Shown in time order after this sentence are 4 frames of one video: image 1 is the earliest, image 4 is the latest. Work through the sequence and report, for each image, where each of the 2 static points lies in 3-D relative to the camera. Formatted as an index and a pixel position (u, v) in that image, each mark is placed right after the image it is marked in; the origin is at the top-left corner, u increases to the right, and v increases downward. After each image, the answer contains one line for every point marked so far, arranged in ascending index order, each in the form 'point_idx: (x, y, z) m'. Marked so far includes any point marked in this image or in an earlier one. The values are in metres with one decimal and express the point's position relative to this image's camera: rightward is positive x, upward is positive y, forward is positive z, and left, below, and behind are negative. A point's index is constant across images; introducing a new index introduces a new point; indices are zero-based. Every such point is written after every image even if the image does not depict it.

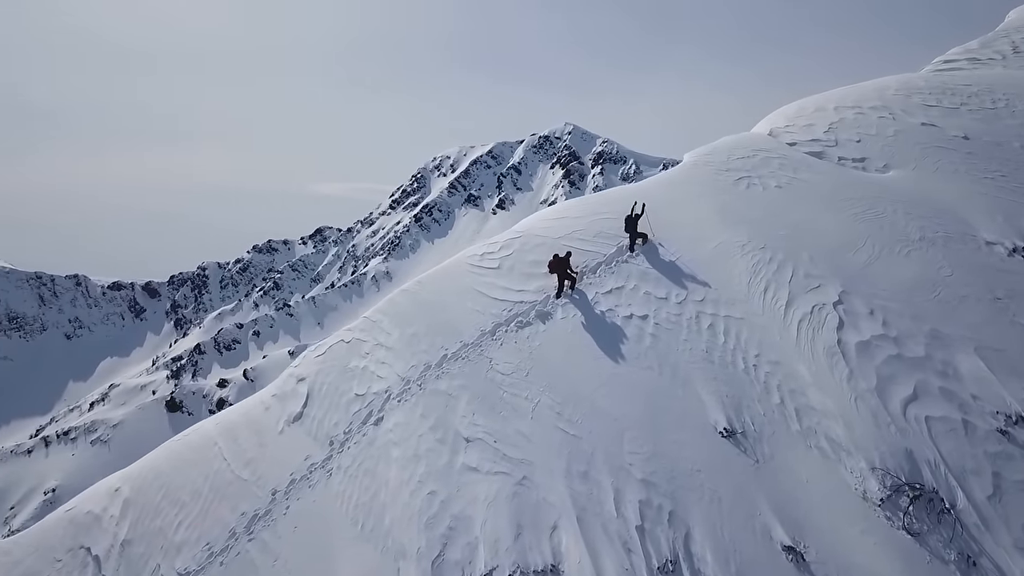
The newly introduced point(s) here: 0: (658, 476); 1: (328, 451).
0: (+4.5, -5.8, +16.7) m
1: (-6.4, -5.7, +18.9) m
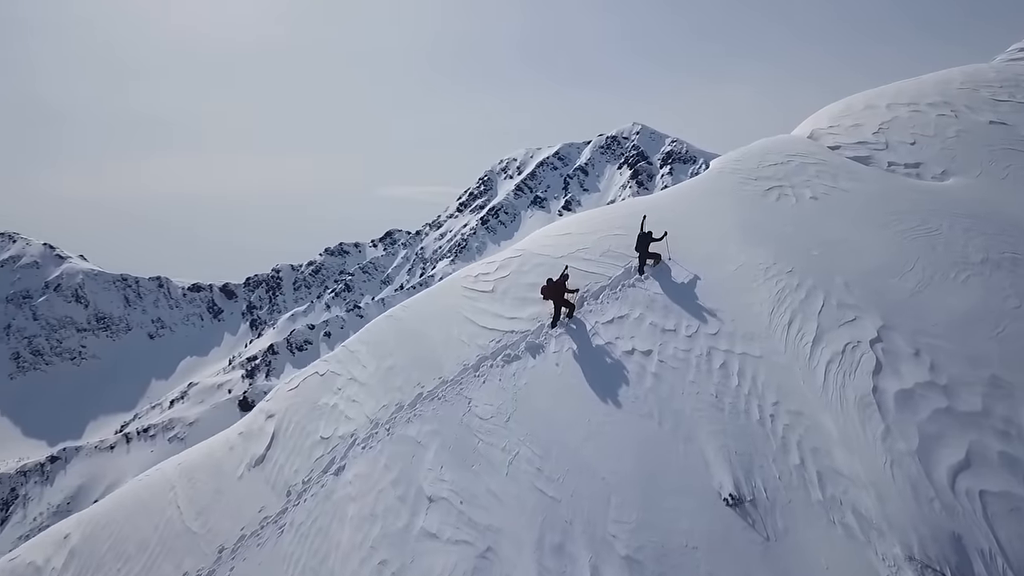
0: (+3.5, -7.0, +14.2) m
1: (-7.2, -6.8, +17.1) m
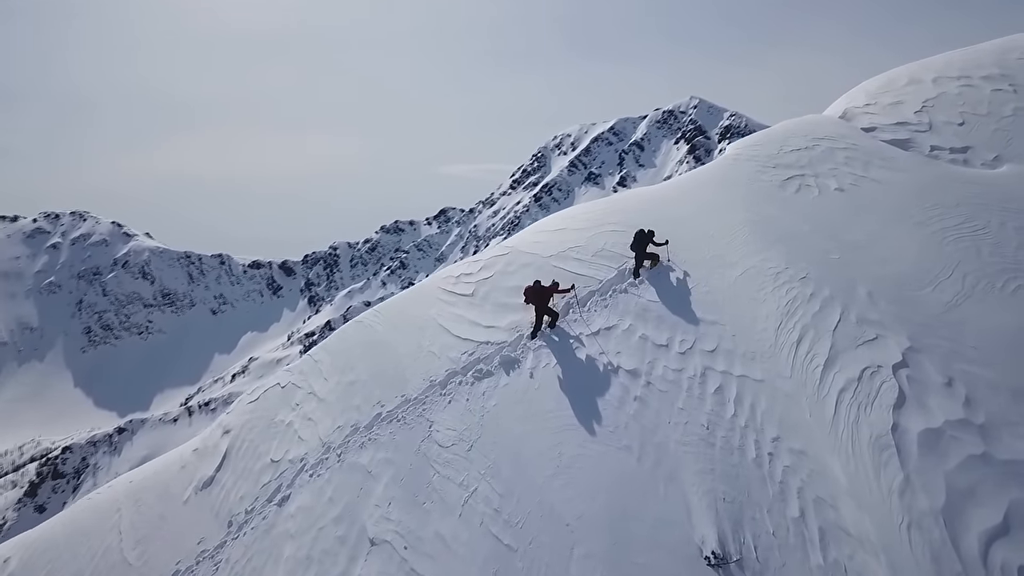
0: (+2.1, -7.6, +12.2) m
1: (-8.4, -7.2, +15.8) m
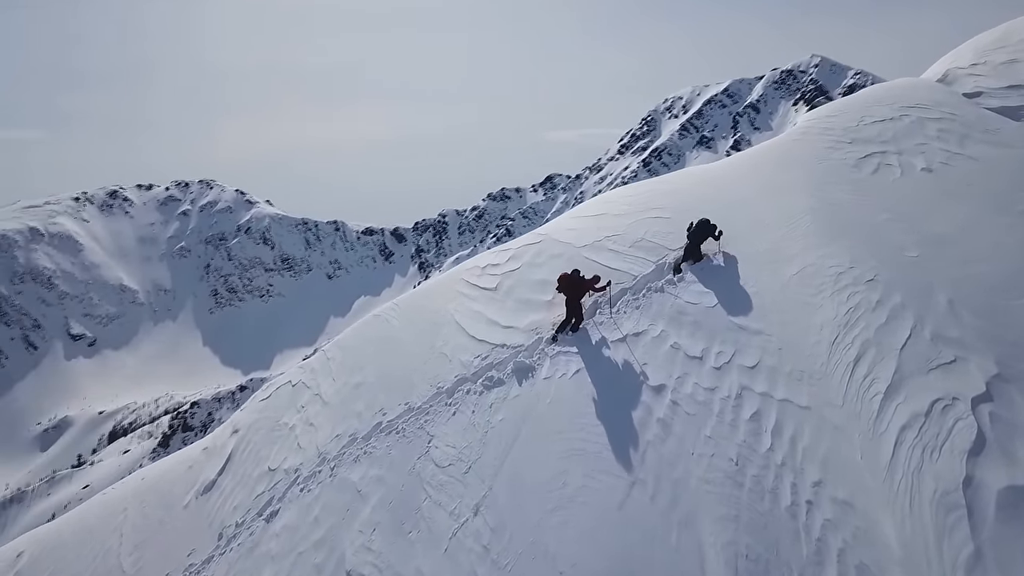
0: (+1.6, -7.9, +10.5) m
1: (-8.4, -7.3, +15.2) m
